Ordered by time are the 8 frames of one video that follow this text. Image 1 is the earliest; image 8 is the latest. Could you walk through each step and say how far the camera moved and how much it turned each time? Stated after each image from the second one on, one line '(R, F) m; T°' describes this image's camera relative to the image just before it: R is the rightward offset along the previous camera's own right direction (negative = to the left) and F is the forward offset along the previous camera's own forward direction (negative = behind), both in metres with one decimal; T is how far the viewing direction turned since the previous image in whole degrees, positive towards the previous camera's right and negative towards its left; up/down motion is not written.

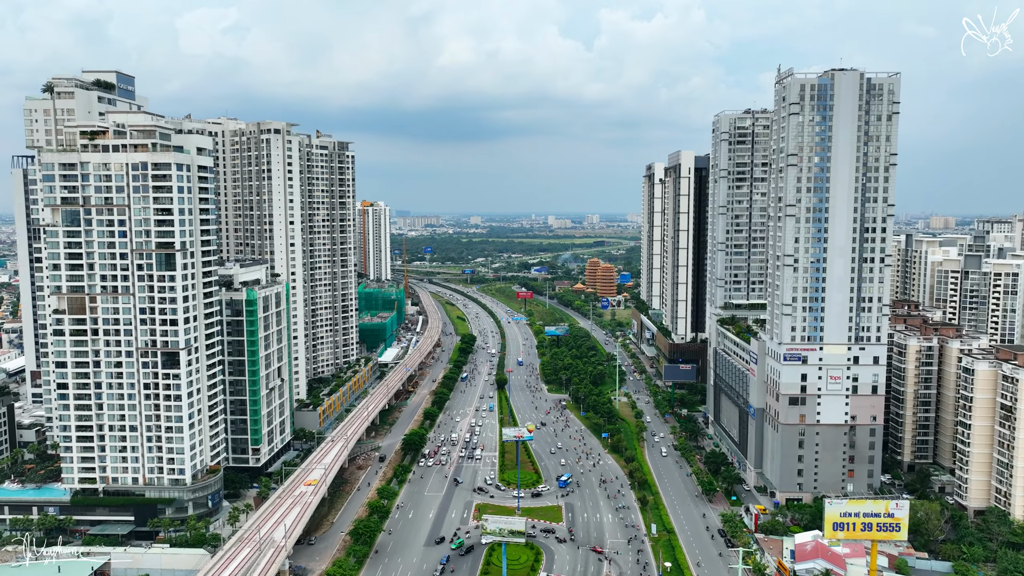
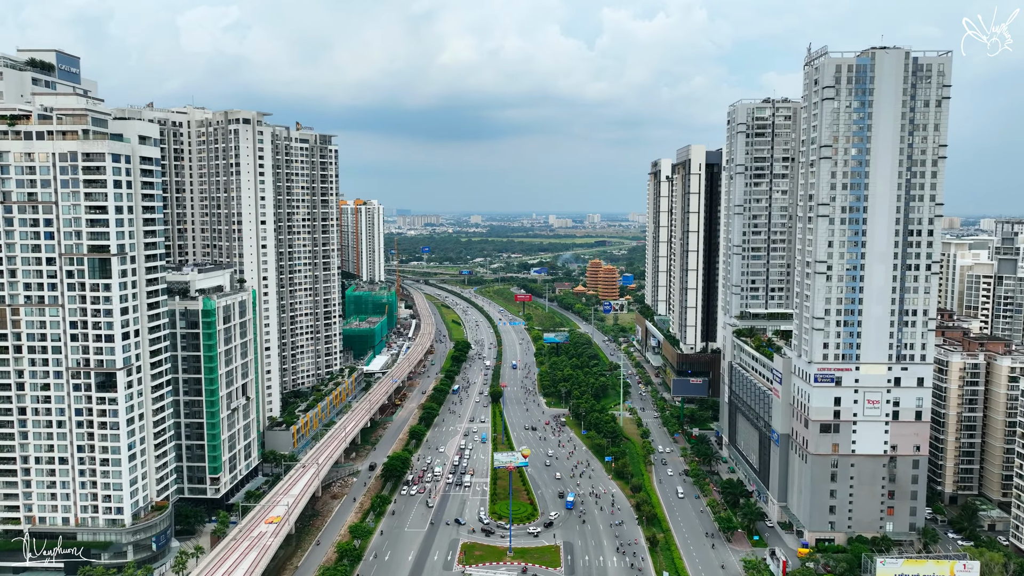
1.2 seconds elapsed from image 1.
(+1.1, +11.6) m; 0°
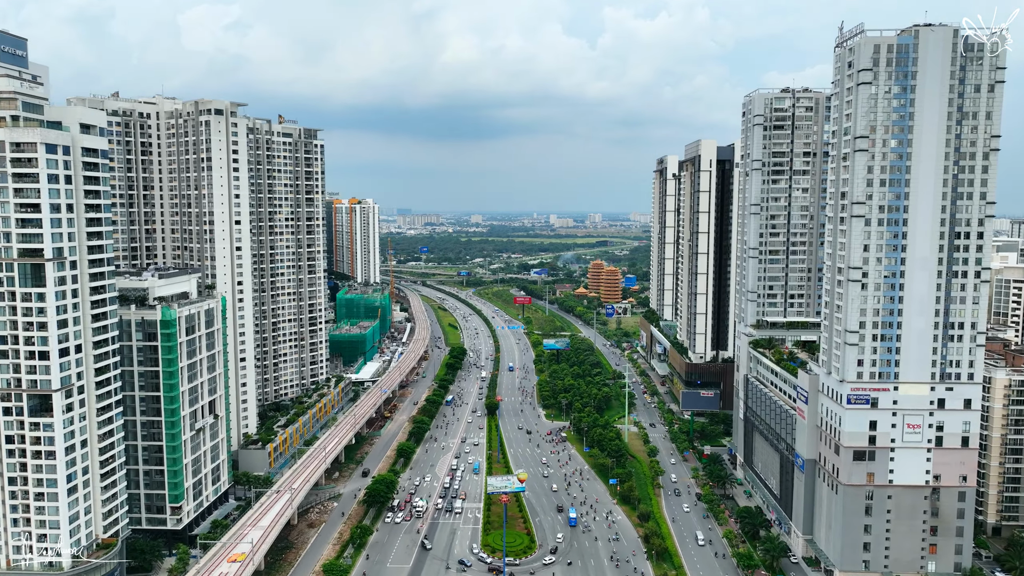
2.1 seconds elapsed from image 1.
(+0.7, +9.1) m; 0°
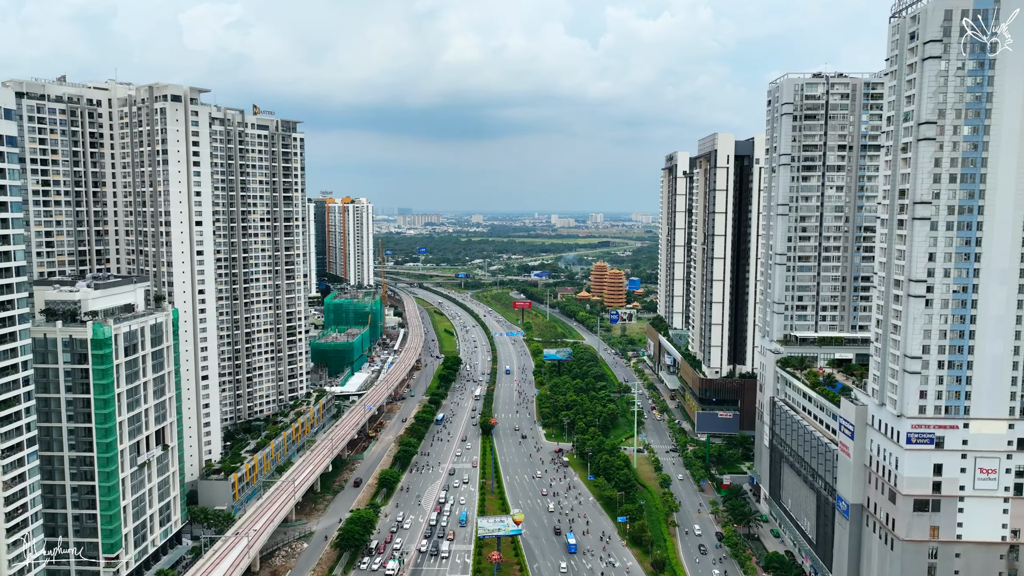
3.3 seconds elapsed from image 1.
(+0.7, +11.9) m; 0°
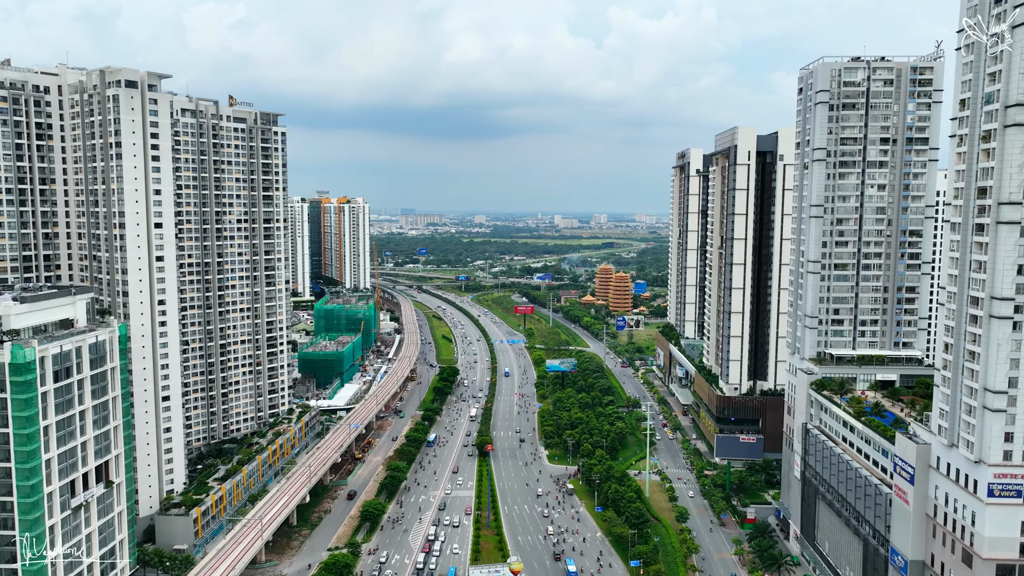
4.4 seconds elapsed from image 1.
(+0.5, +10.5) m; 0°
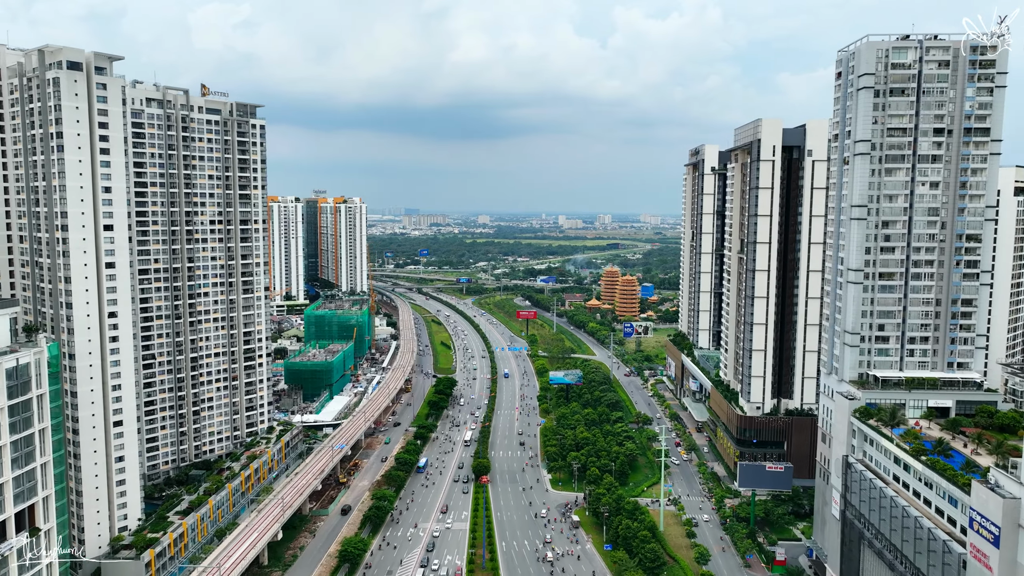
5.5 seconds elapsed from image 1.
(+0.6, +10.1) m; 0°
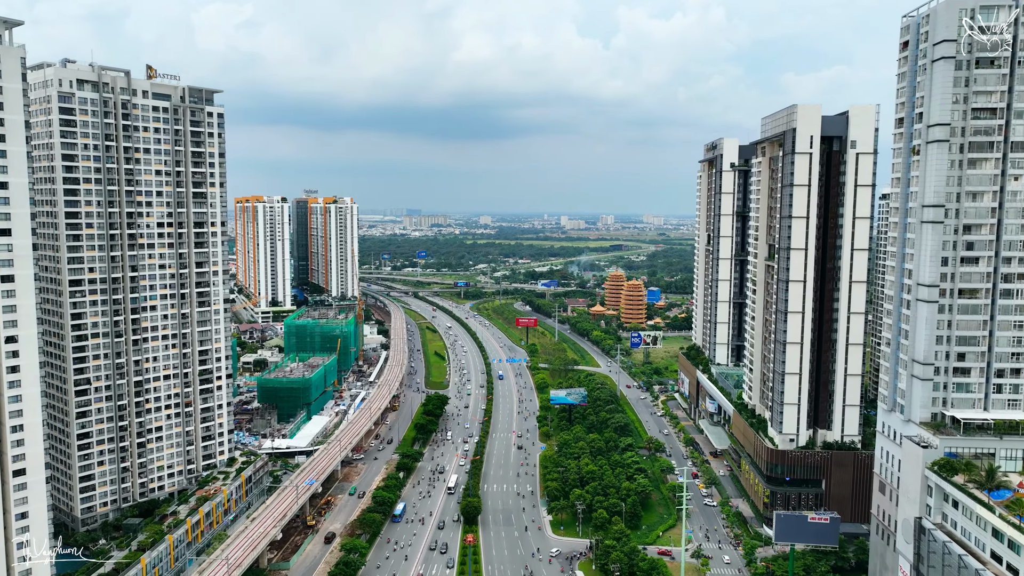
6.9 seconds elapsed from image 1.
(+1.0, +13.8) m; 0°
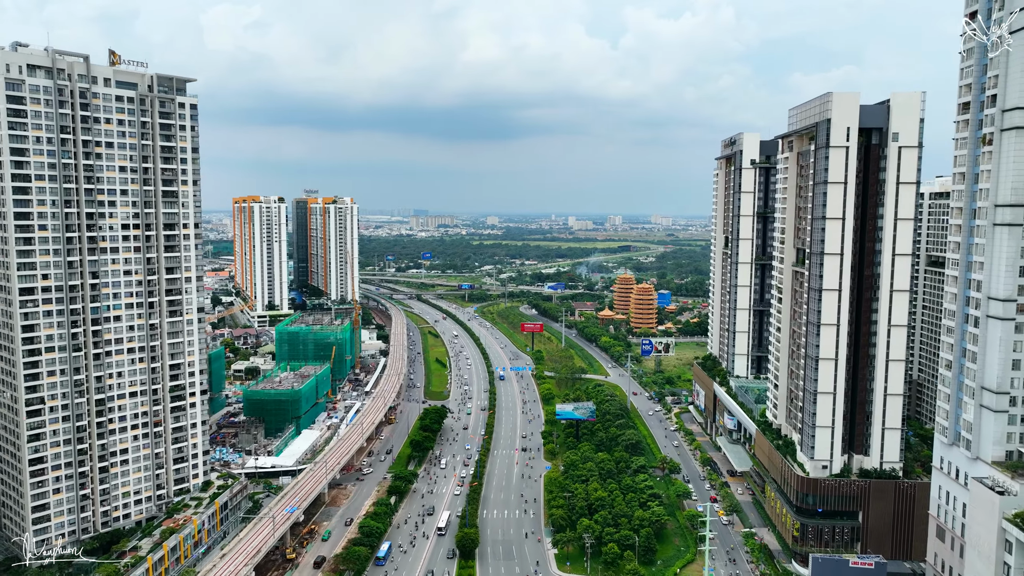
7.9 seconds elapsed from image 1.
(+0.8, +8.7) m; -1°
